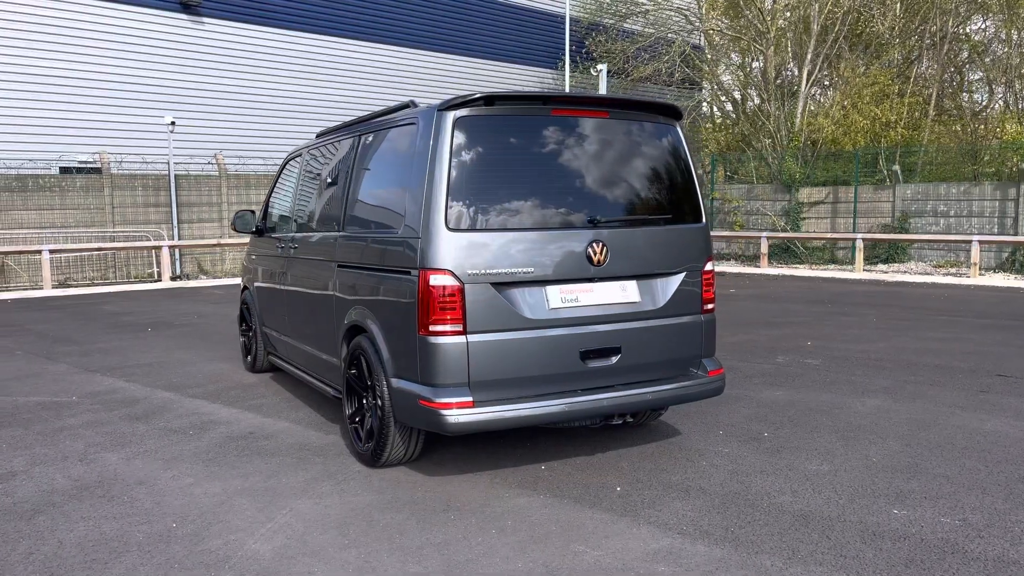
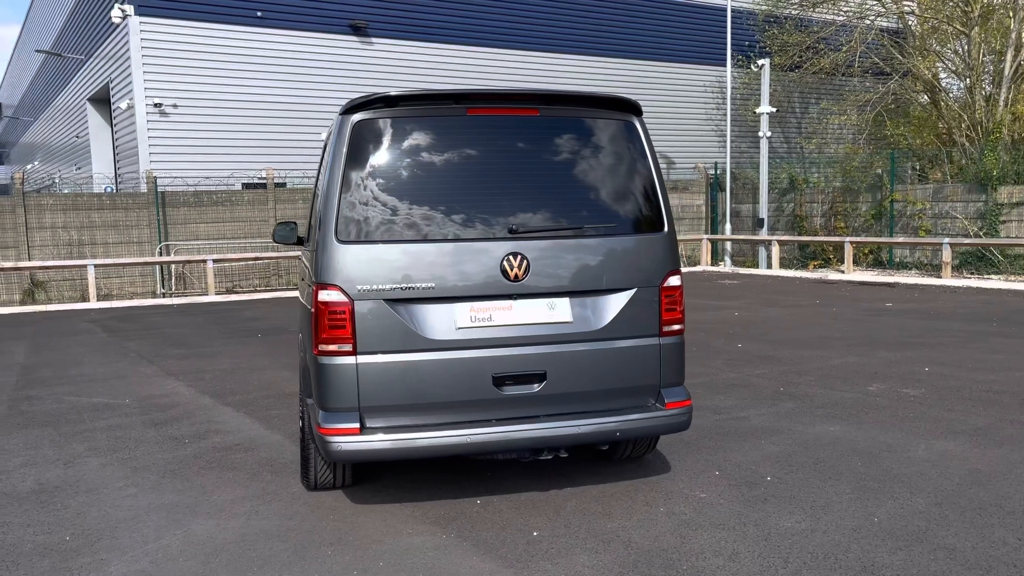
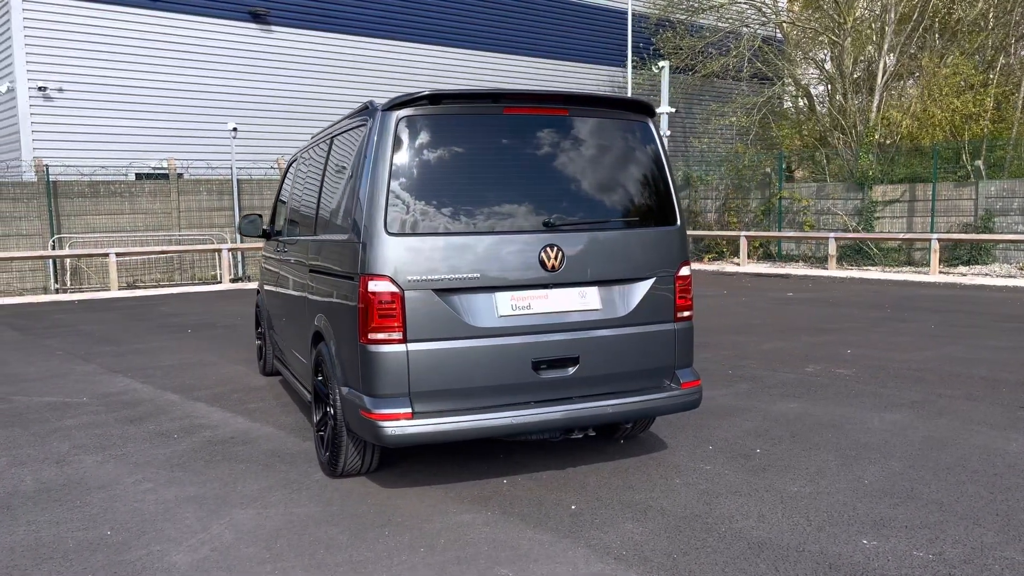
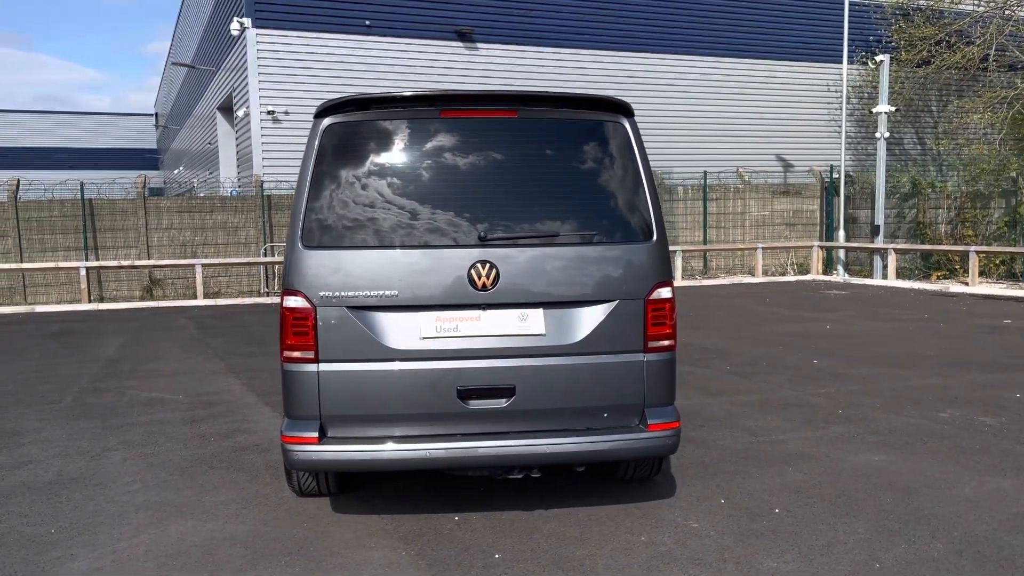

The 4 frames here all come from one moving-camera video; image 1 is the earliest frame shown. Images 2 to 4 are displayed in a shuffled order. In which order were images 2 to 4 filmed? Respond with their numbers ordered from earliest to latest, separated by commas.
3, 2, 4
